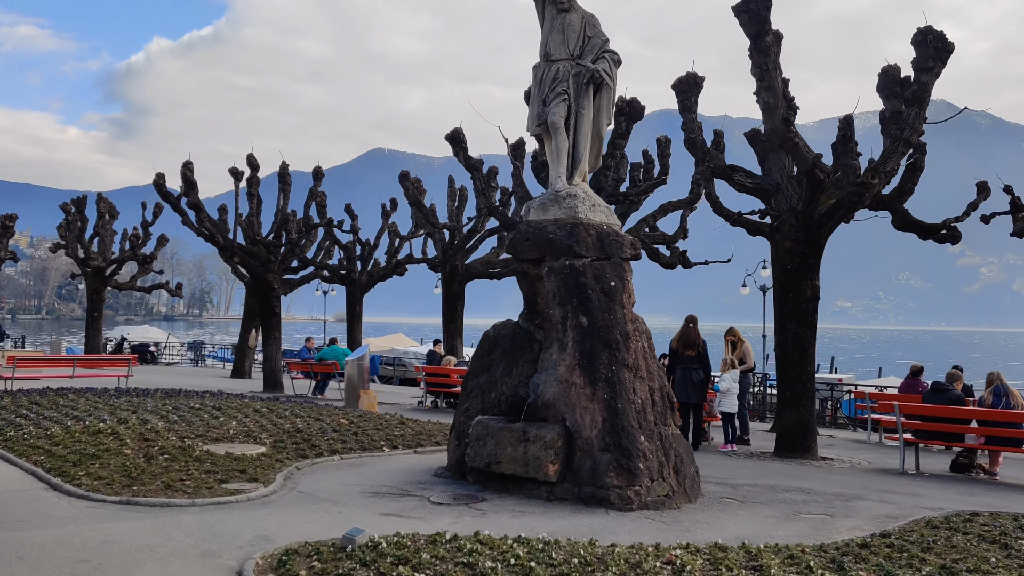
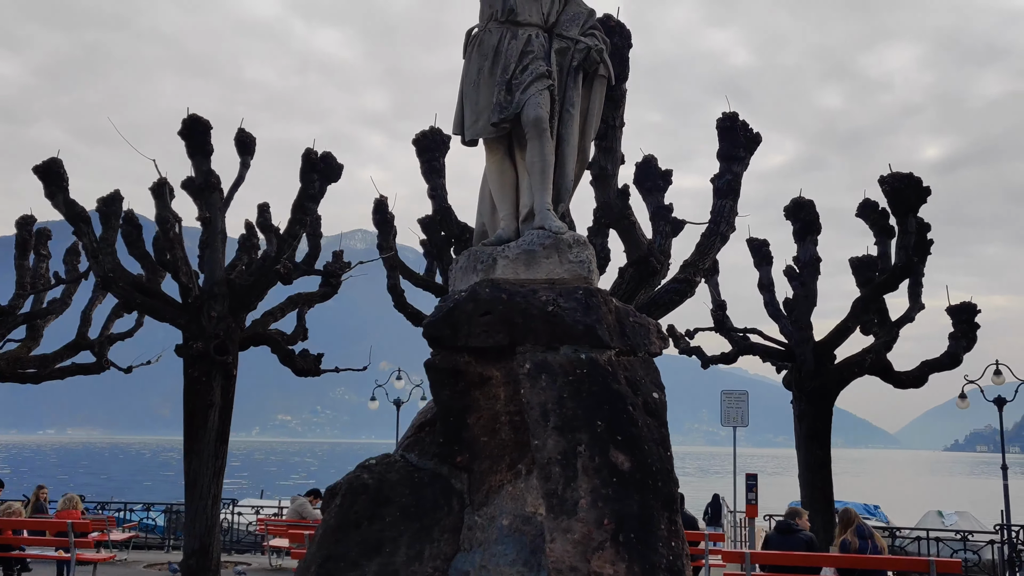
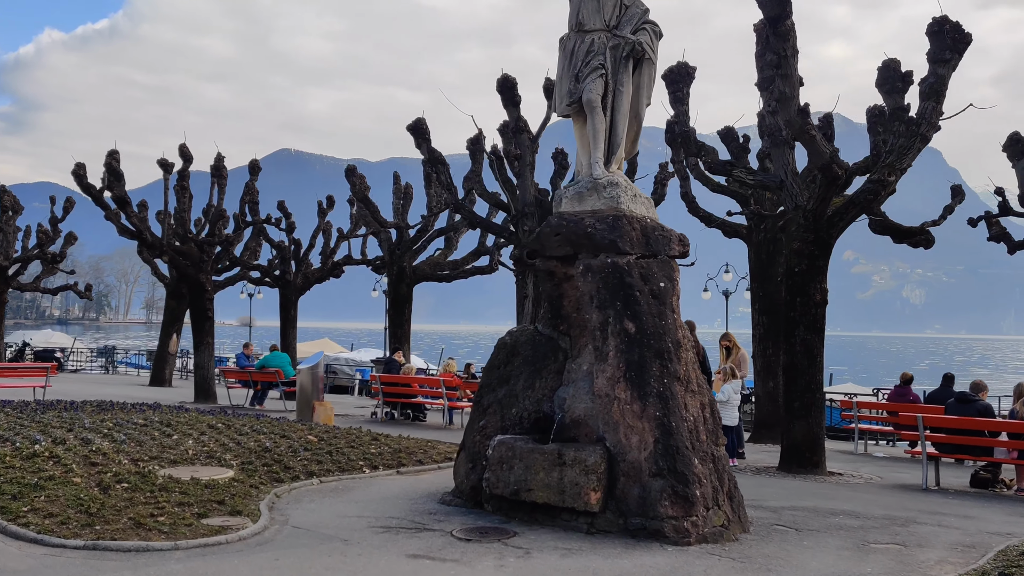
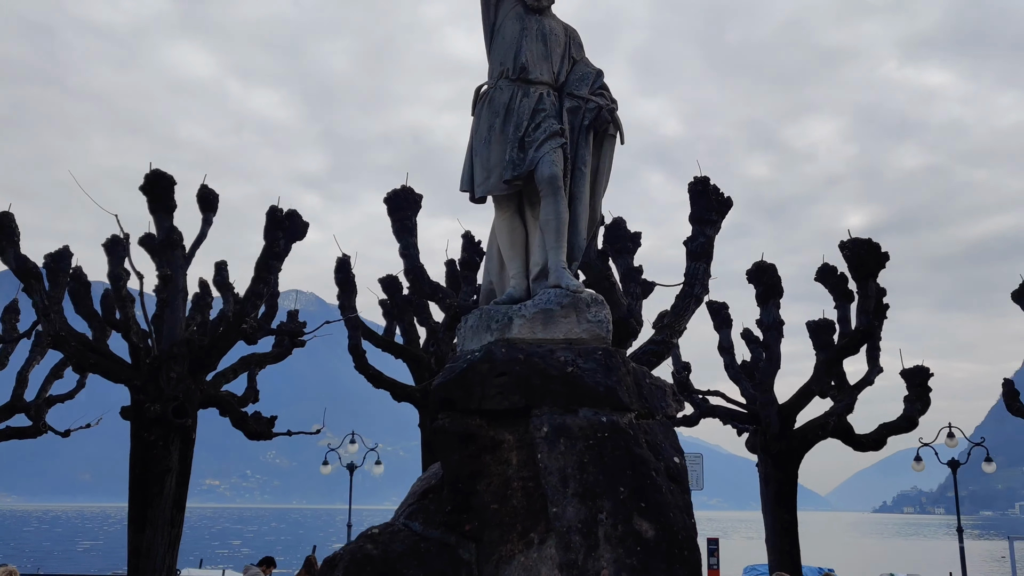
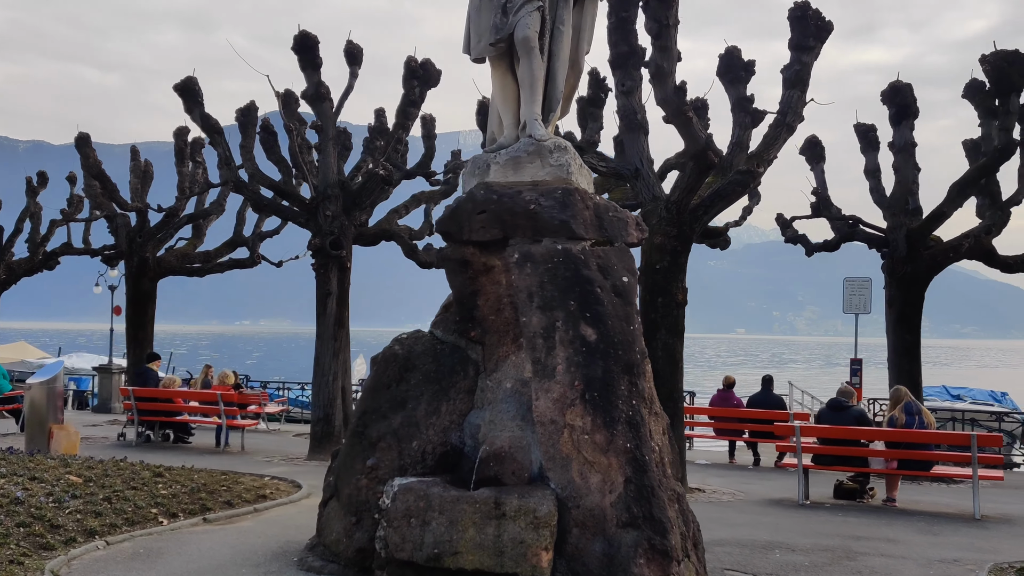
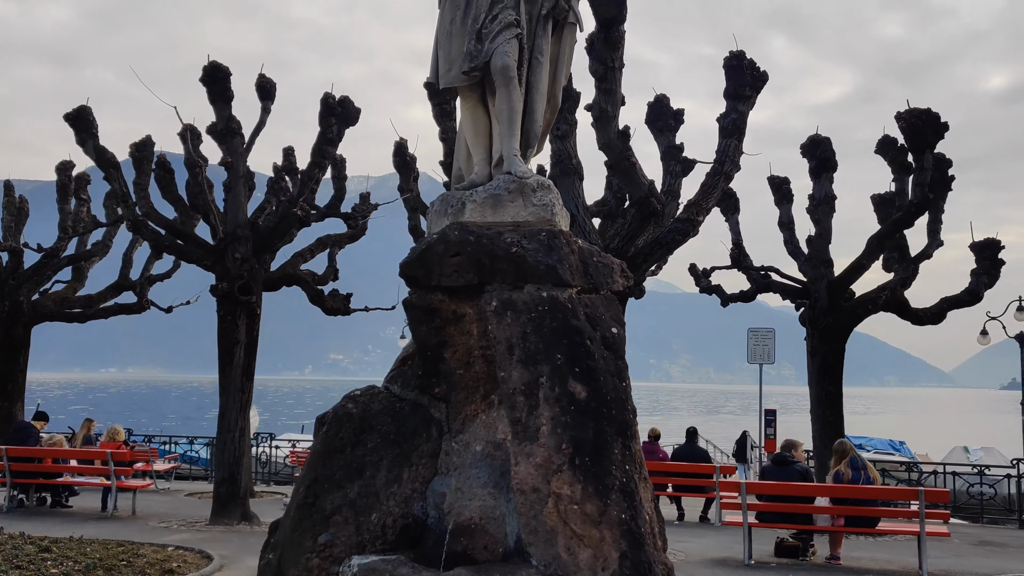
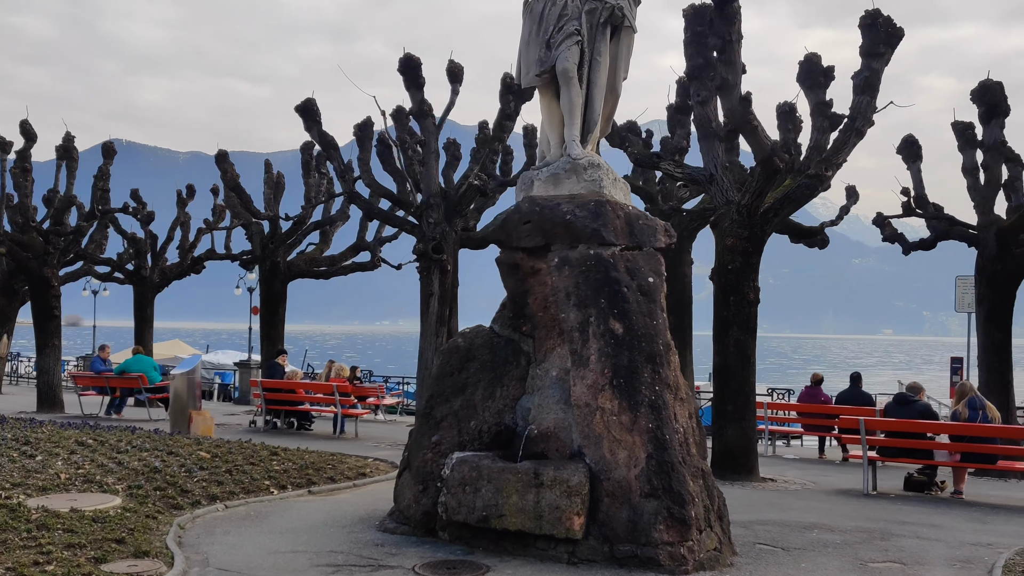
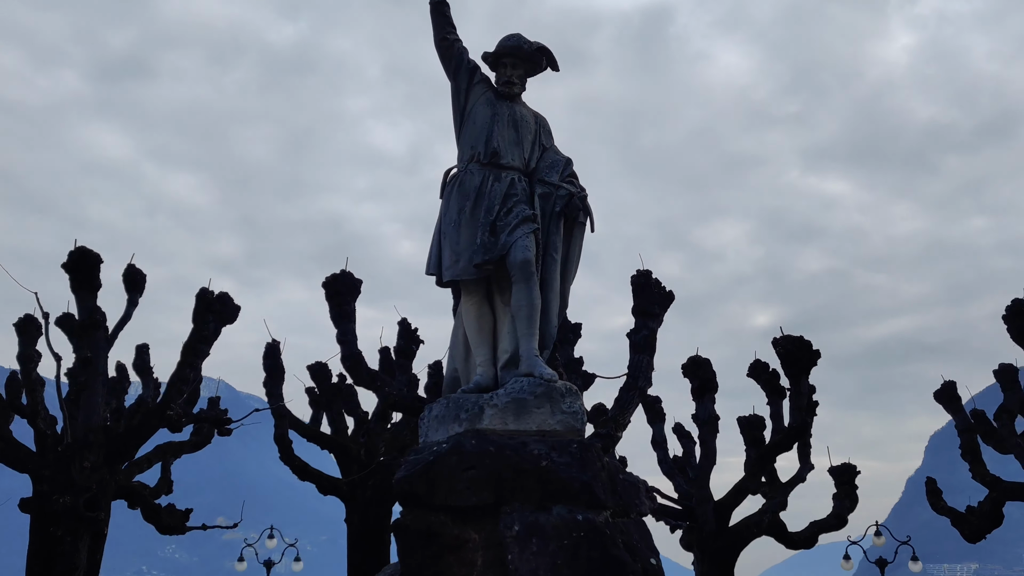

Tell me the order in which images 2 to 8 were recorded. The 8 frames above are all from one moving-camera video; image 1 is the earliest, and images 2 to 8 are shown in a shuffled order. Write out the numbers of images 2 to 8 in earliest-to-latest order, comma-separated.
3, 7, 5, 6, 2, 4, 8
